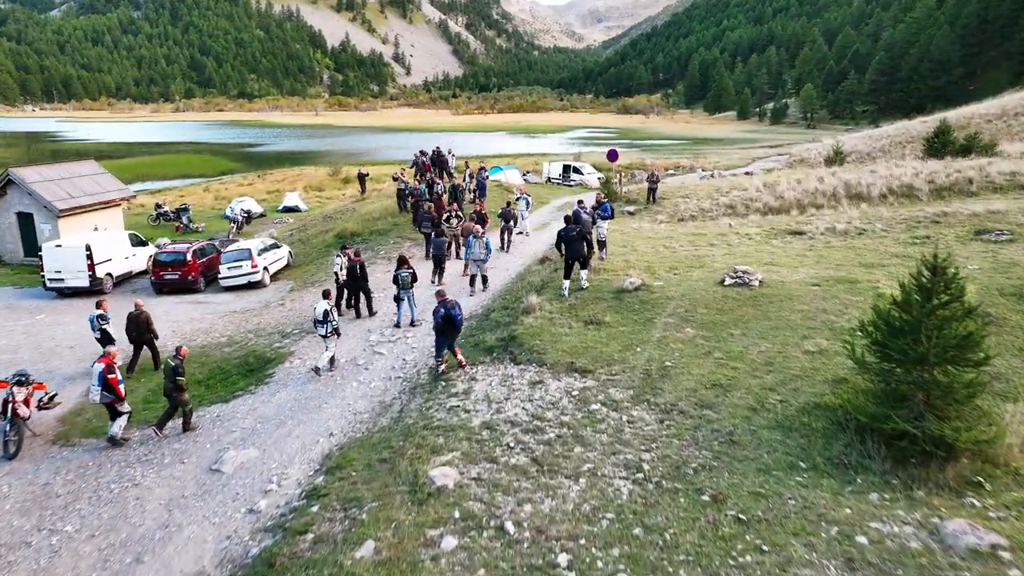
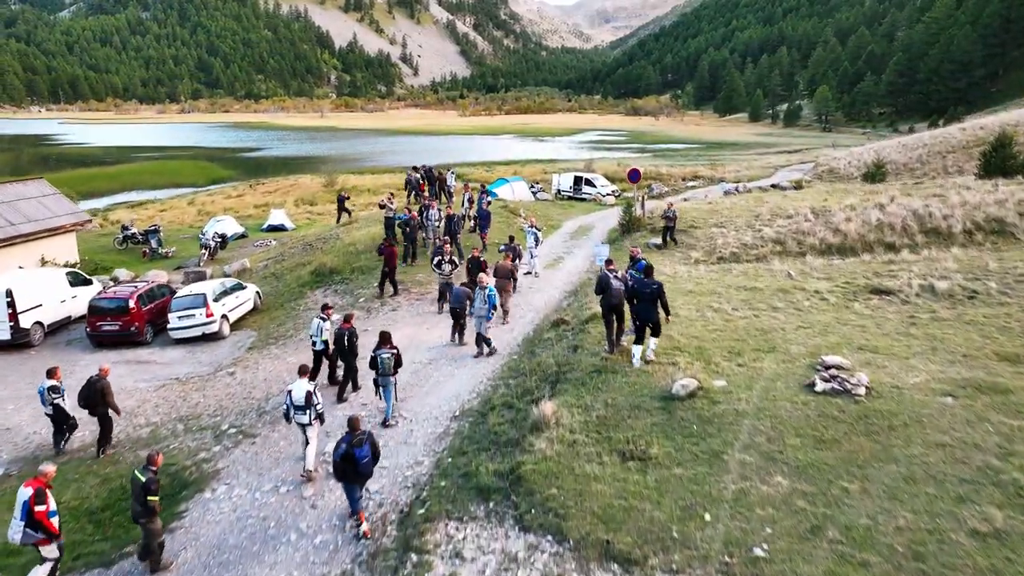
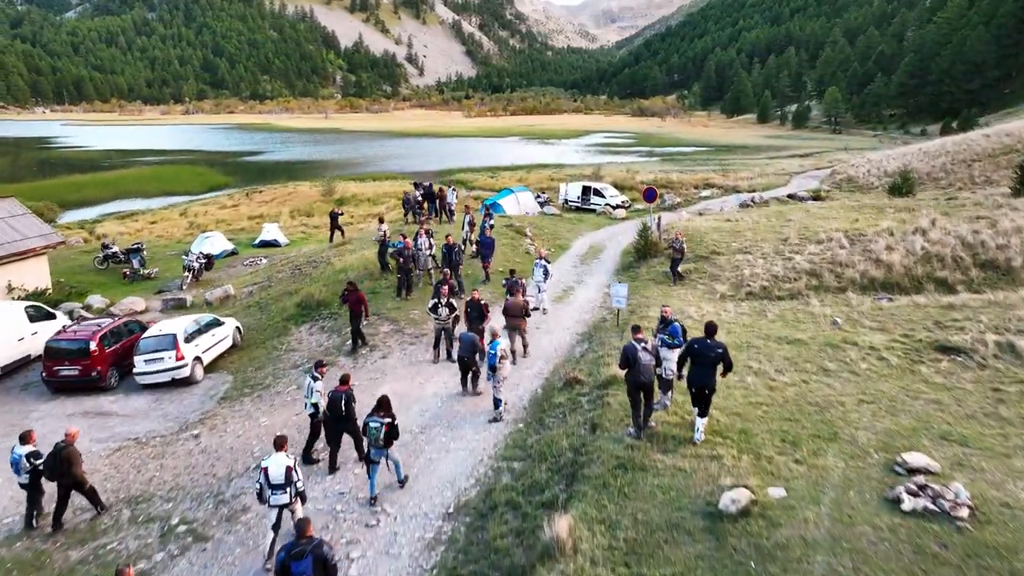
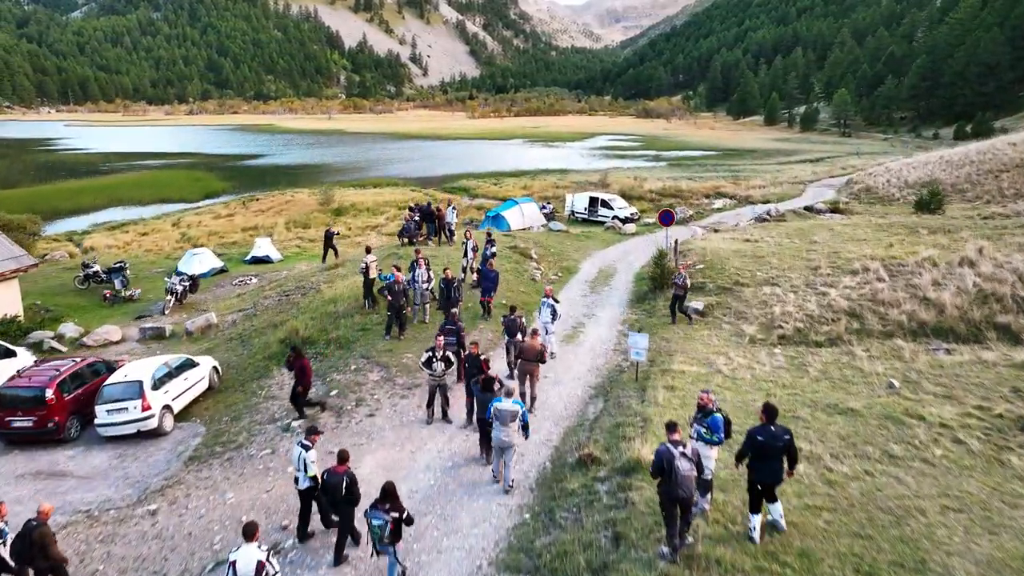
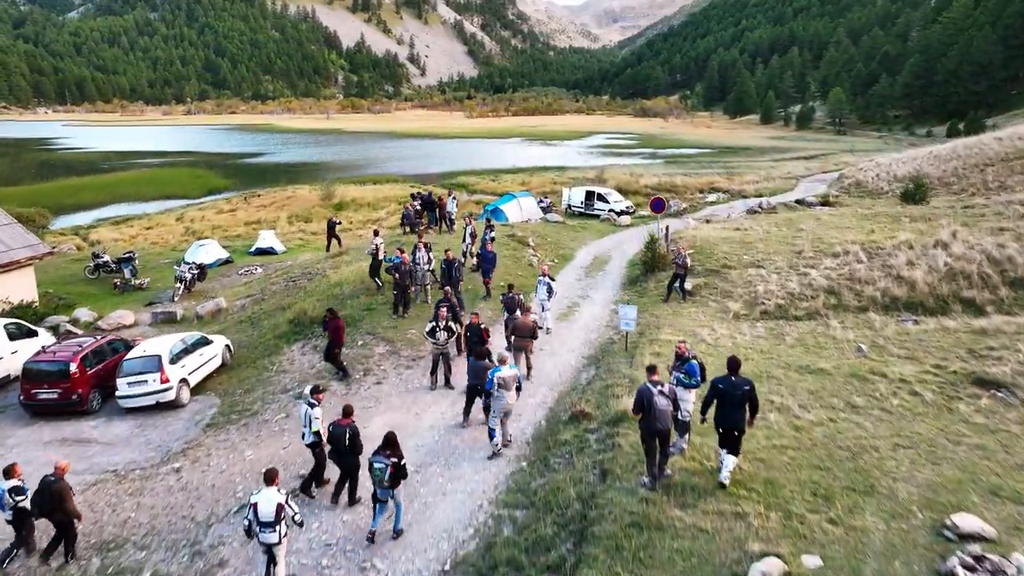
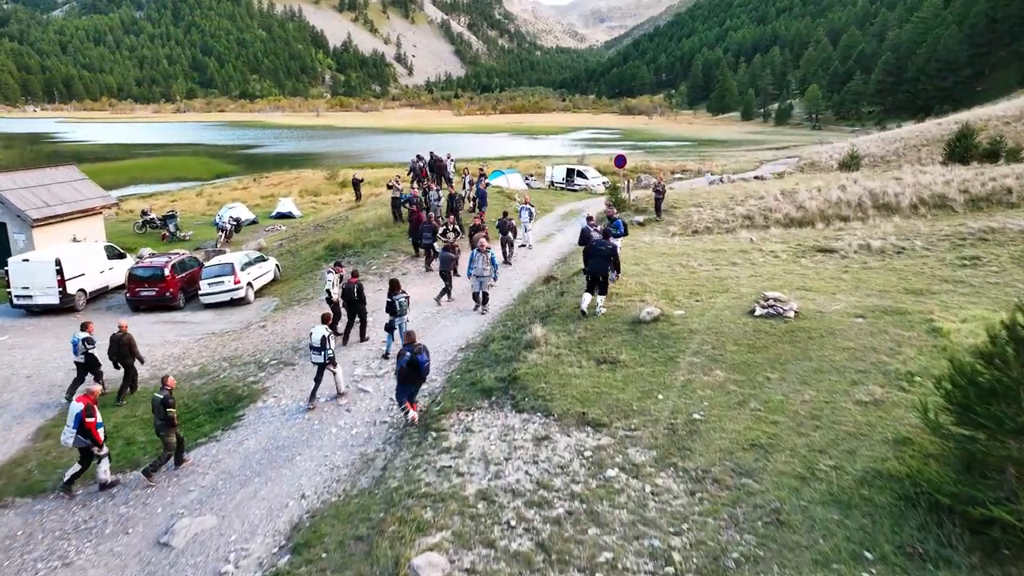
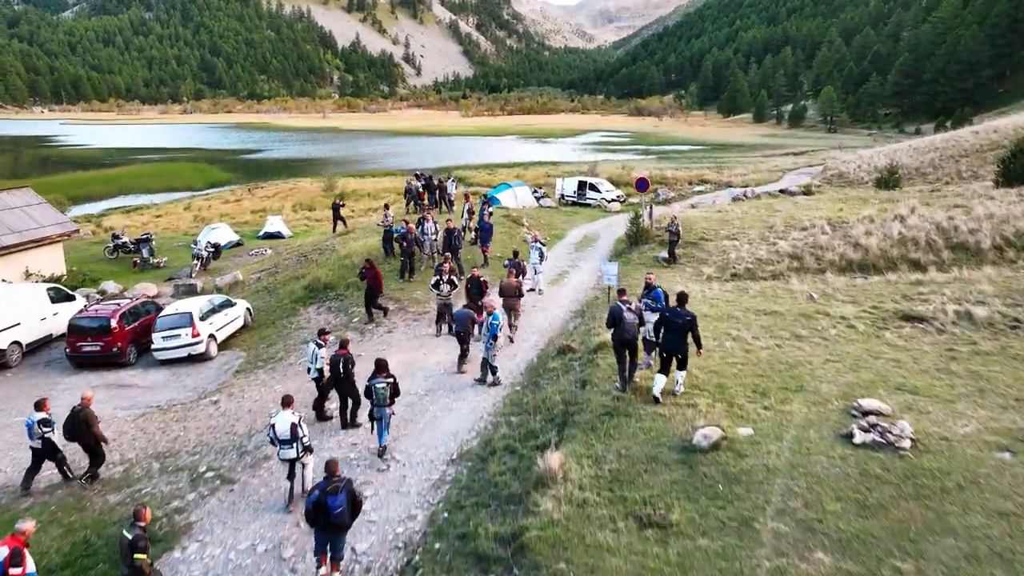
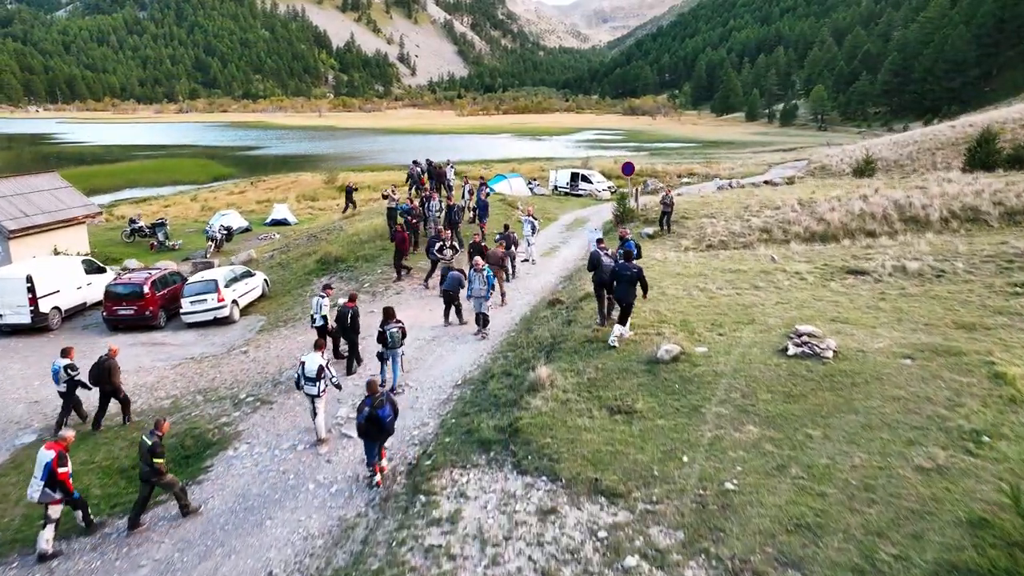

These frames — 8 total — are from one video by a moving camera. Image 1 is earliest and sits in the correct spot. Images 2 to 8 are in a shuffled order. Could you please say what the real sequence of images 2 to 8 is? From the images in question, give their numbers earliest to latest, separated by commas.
6, 8, 2, 7, 3, 5, 4
